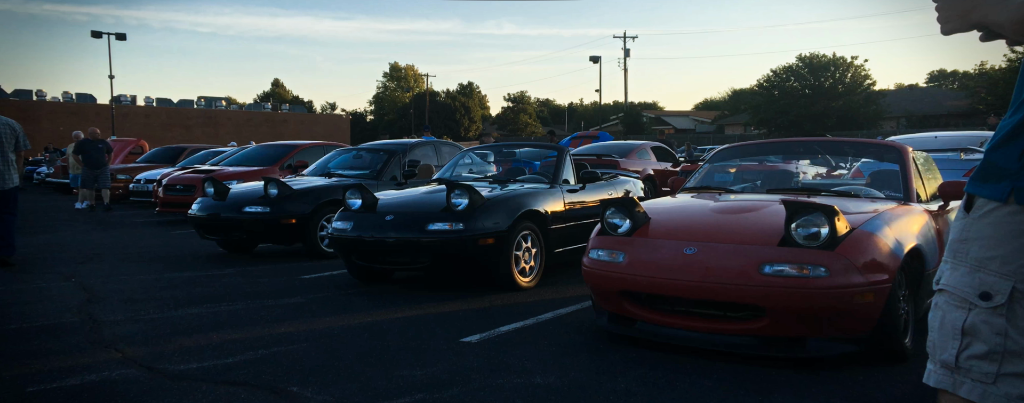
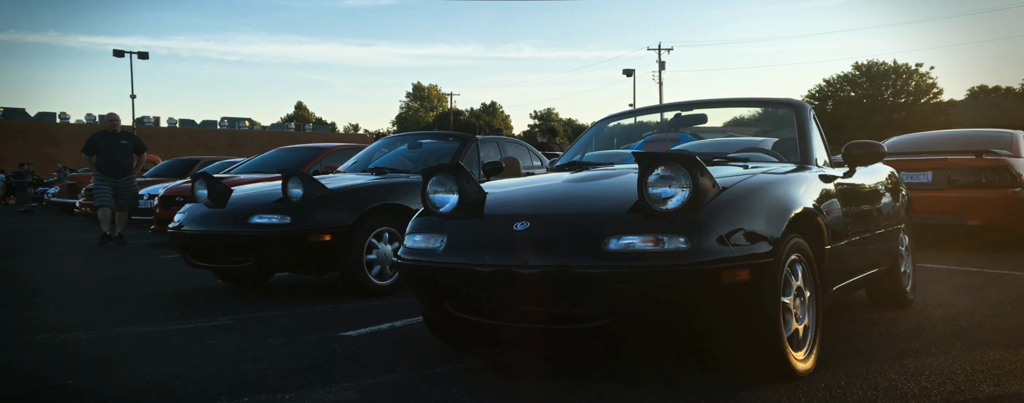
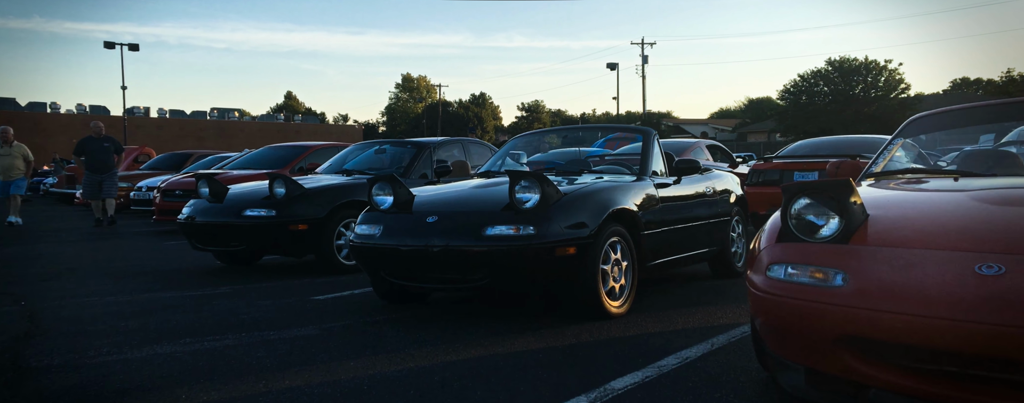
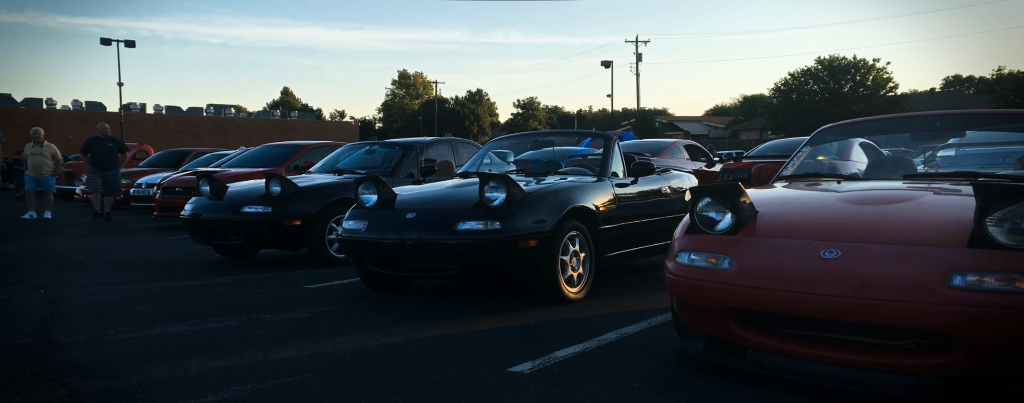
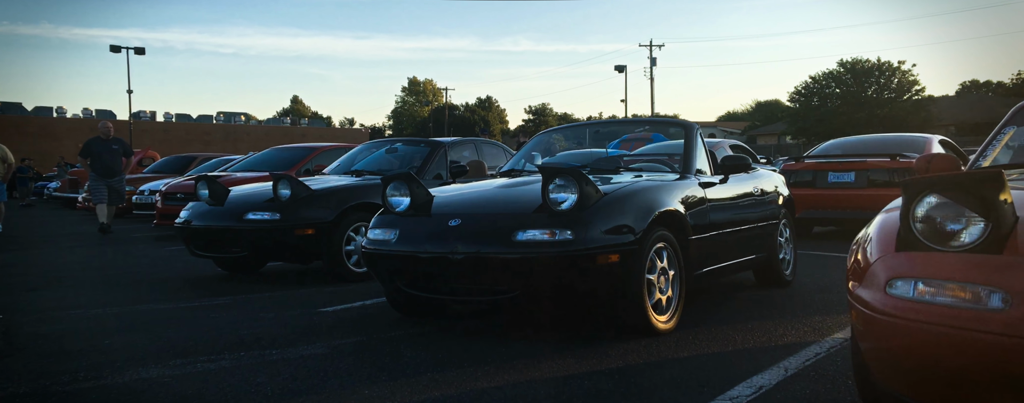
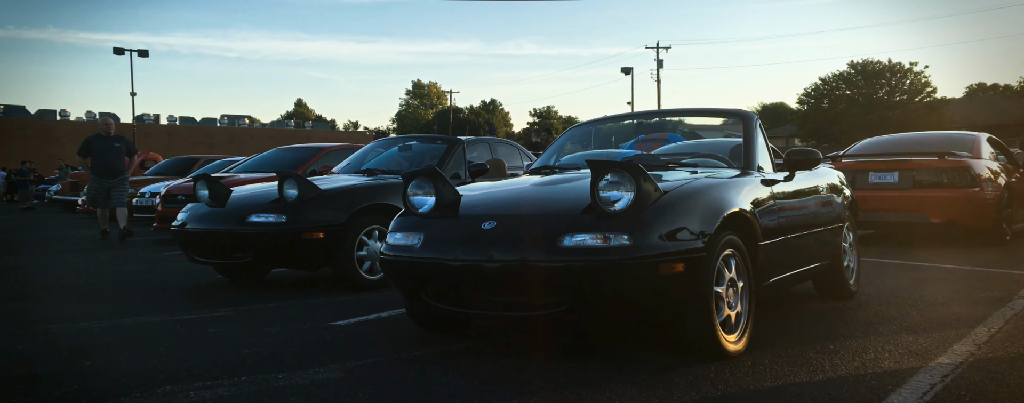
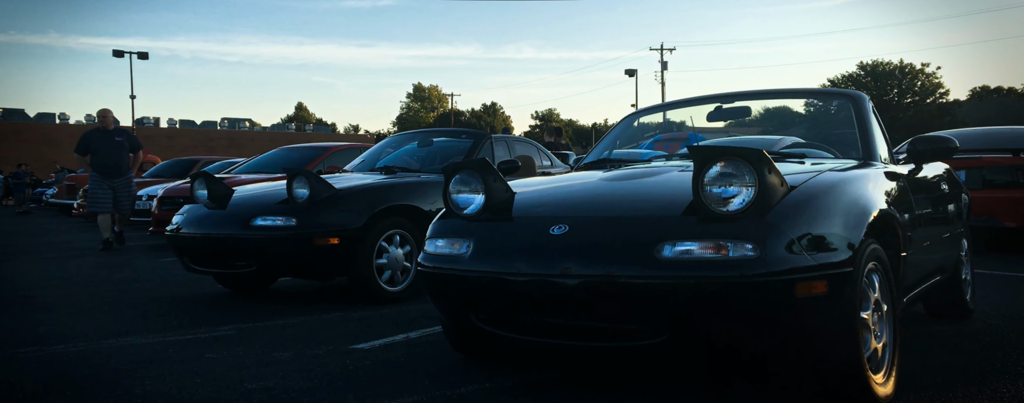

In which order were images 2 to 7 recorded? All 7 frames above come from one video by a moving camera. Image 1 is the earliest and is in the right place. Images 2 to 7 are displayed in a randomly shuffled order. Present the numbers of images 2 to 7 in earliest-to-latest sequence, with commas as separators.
4, 3, 5, 6, 2, 7
